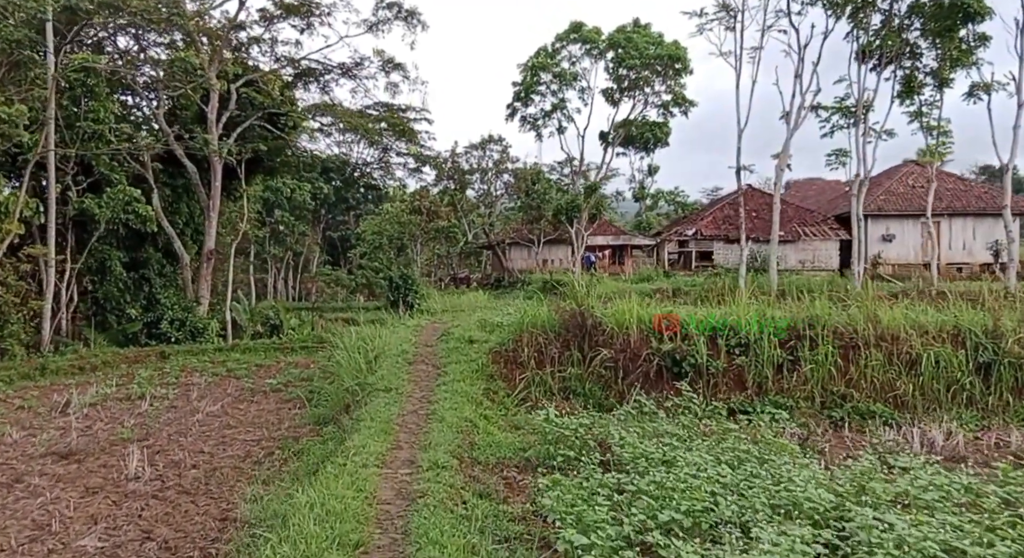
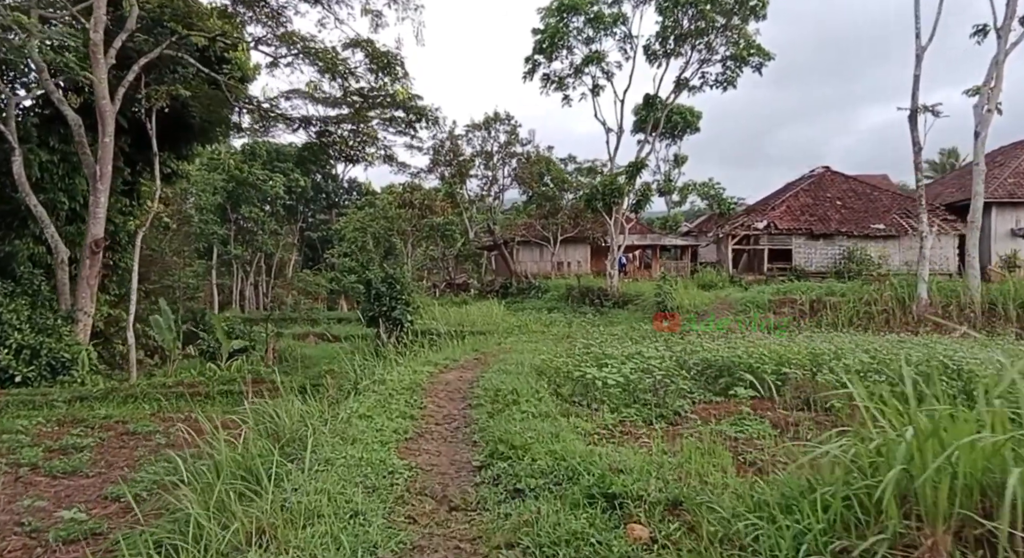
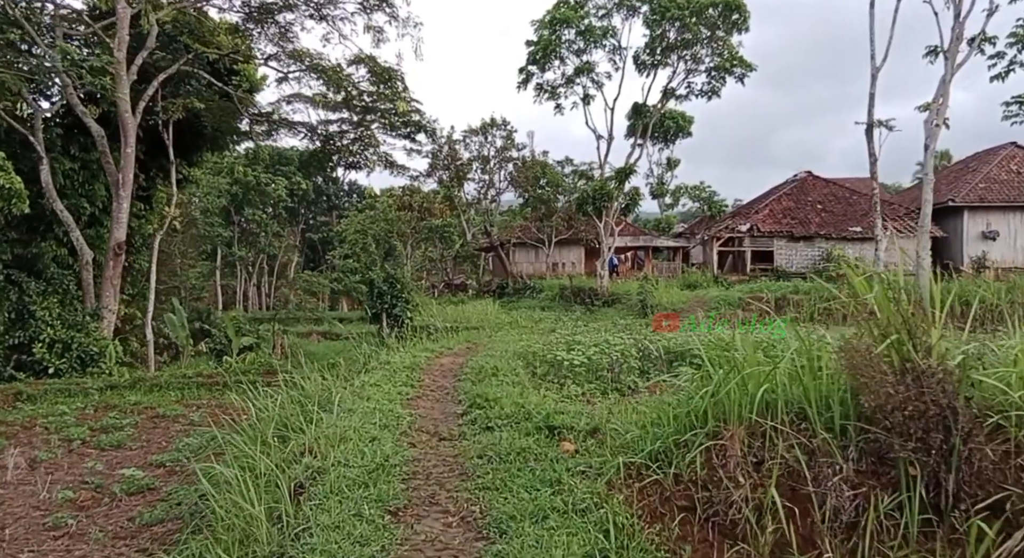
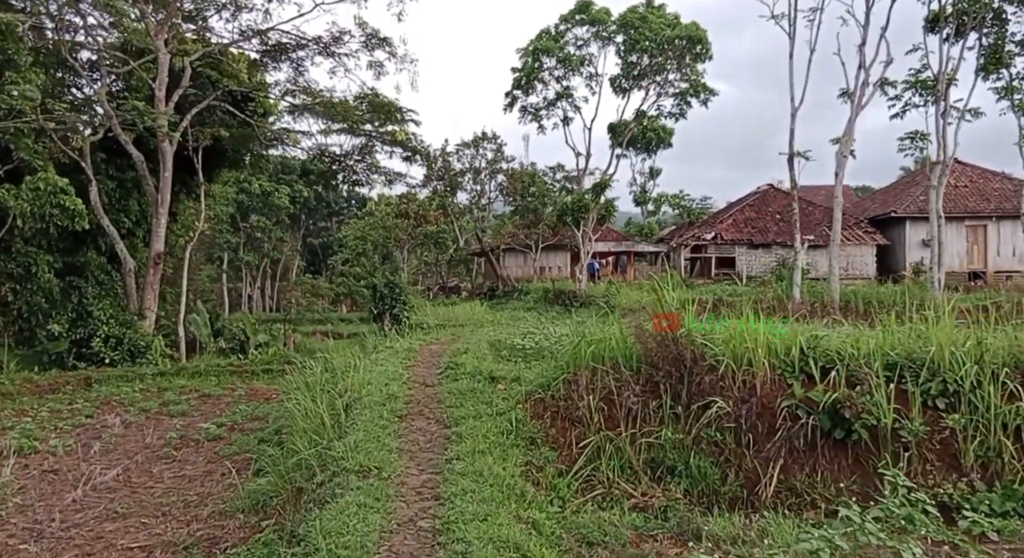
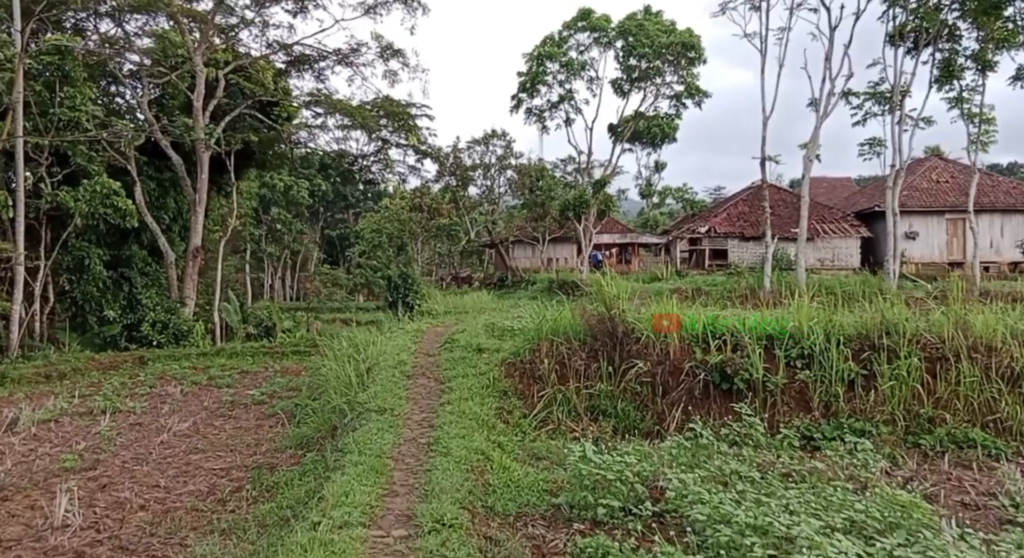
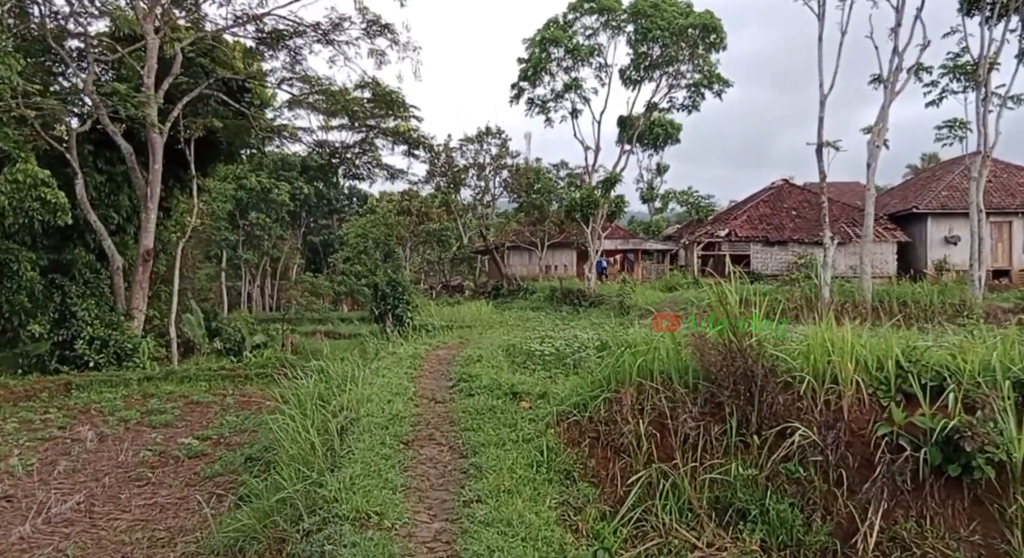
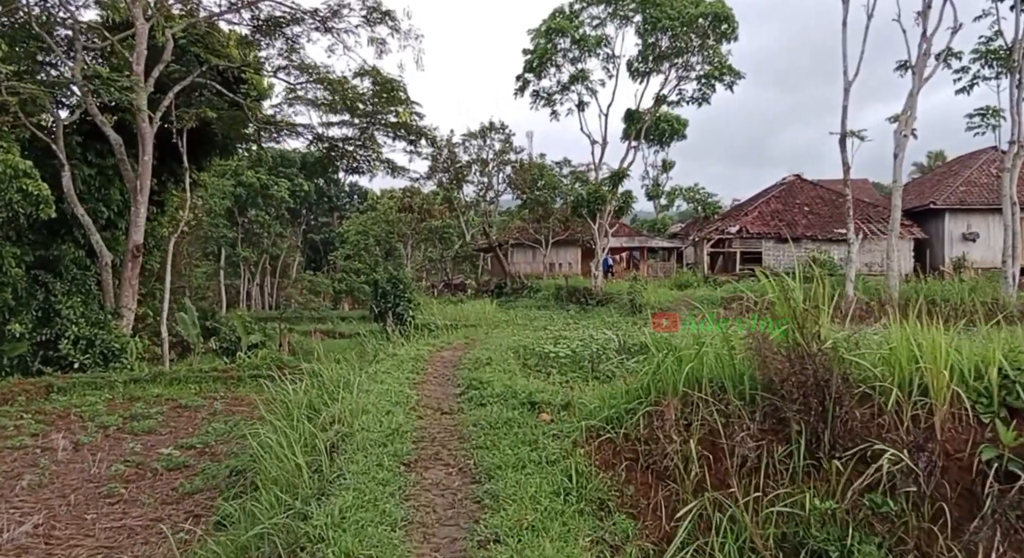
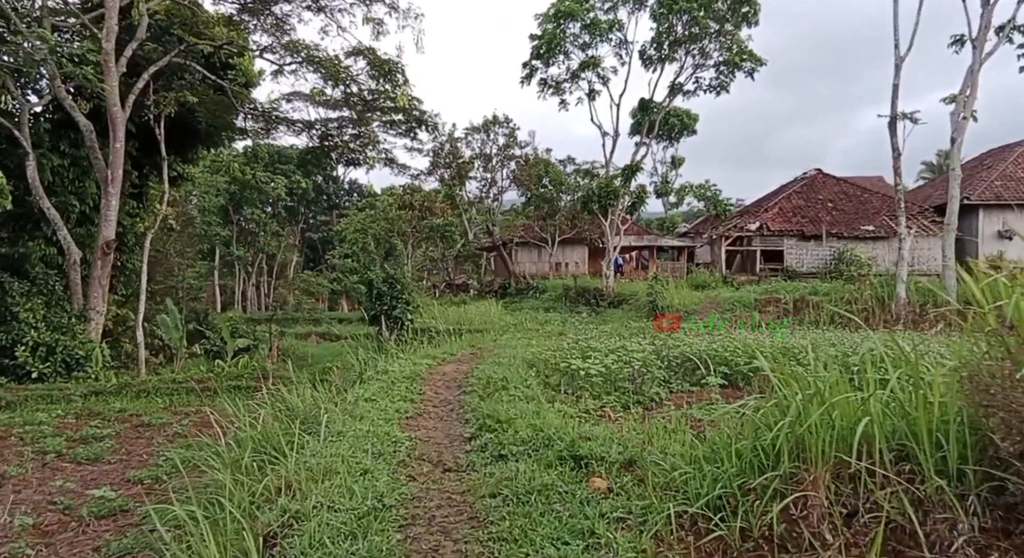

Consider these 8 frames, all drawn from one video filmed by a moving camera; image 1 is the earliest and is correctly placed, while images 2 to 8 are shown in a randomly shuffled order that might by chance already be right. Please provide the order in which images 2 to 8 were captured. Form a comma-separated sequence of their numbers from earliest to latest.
5, 4, 6, 7, 3, 8, 2
